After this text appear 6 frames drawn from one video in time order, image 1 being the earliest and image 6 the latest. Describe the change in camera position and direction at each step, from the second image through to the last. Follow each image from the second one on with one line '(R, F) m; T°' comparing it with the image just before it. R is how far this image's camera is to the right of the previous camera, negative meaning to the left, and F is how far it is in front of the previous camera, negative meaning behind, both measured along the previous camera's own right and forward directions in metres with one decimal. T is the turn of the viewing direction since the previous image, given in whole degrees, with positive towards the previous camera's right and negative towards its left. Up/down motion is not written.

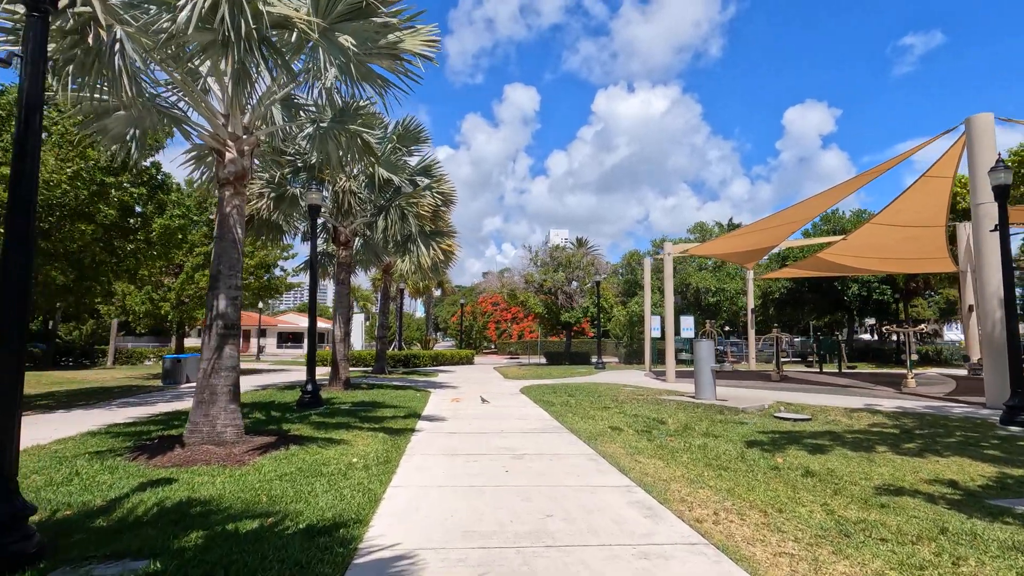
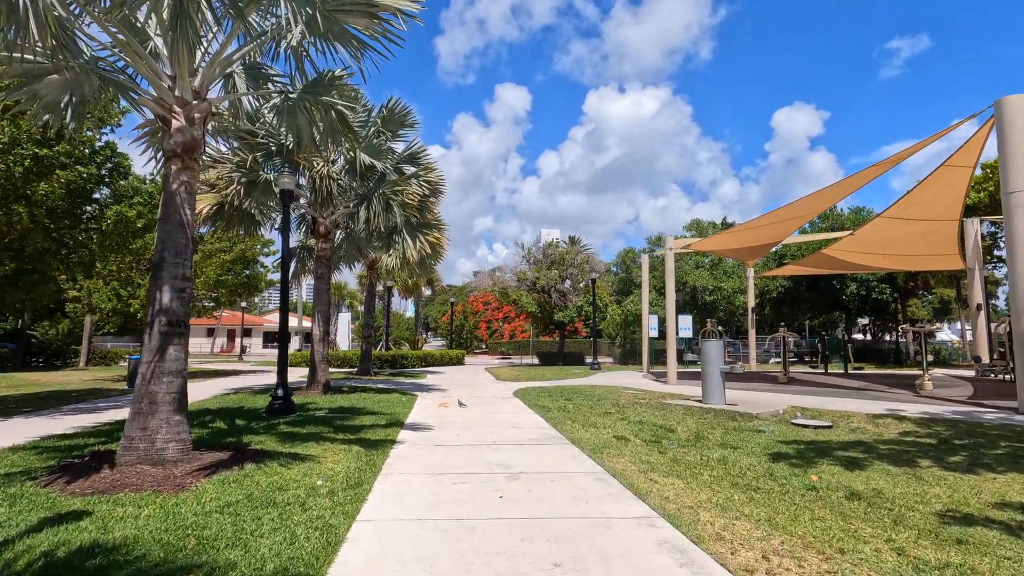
(0.0, +1.0) m; +1°
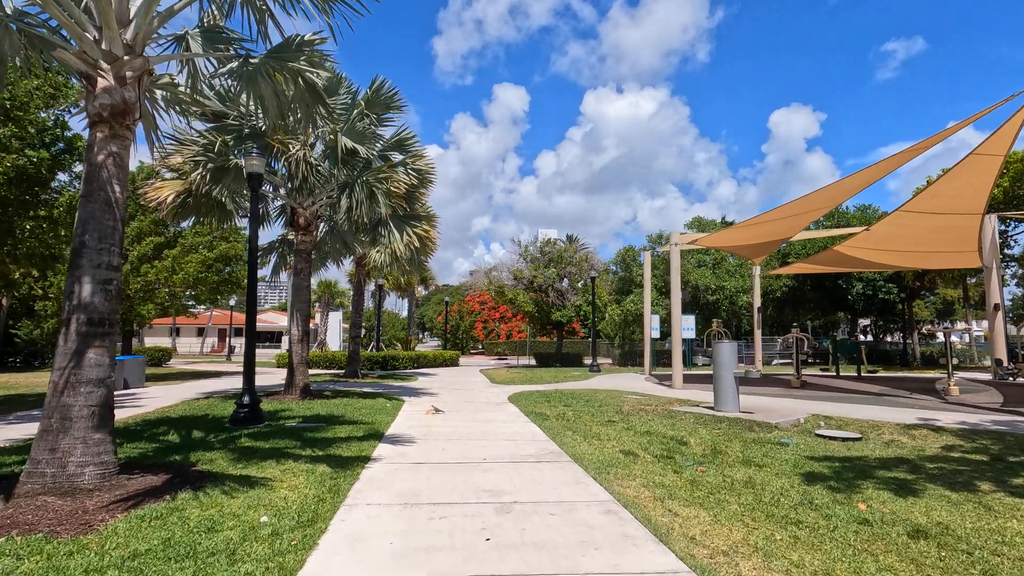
(+0.1, +1.0) m; 0°
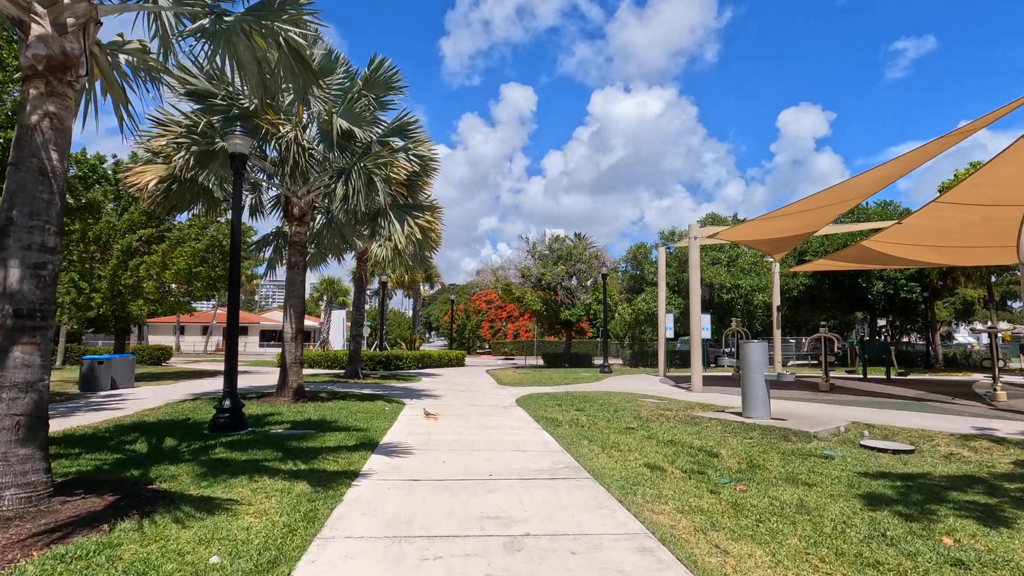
(0.0, +0.9) m; -1°
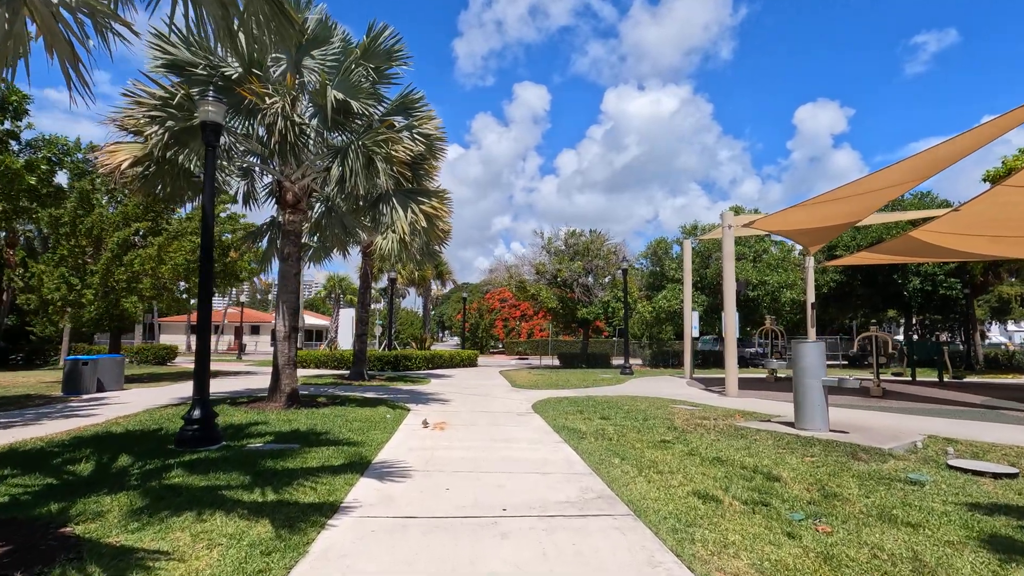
(0.0, +1.2) m; -1°
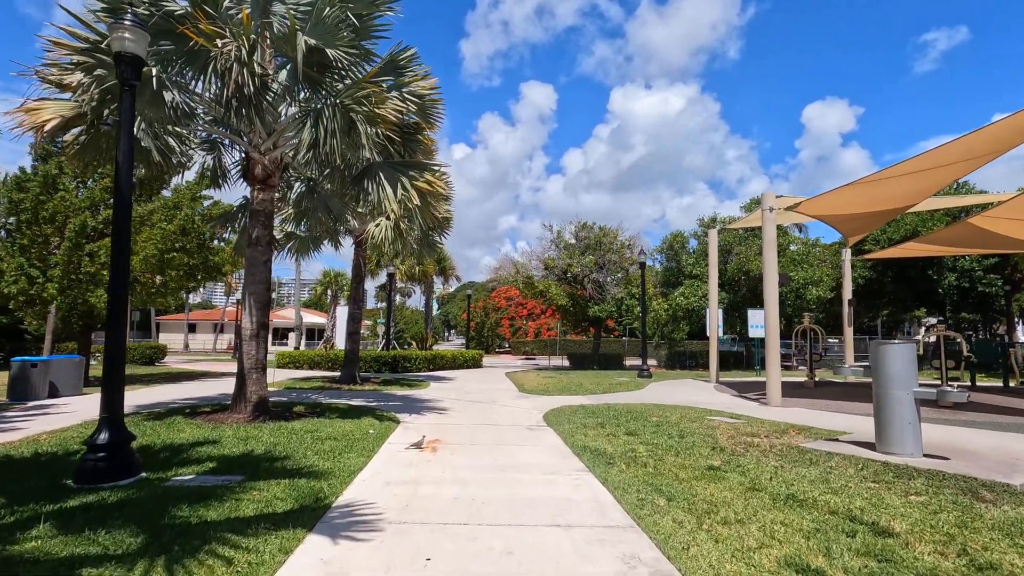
(0.0, +1.6) m; -1°
